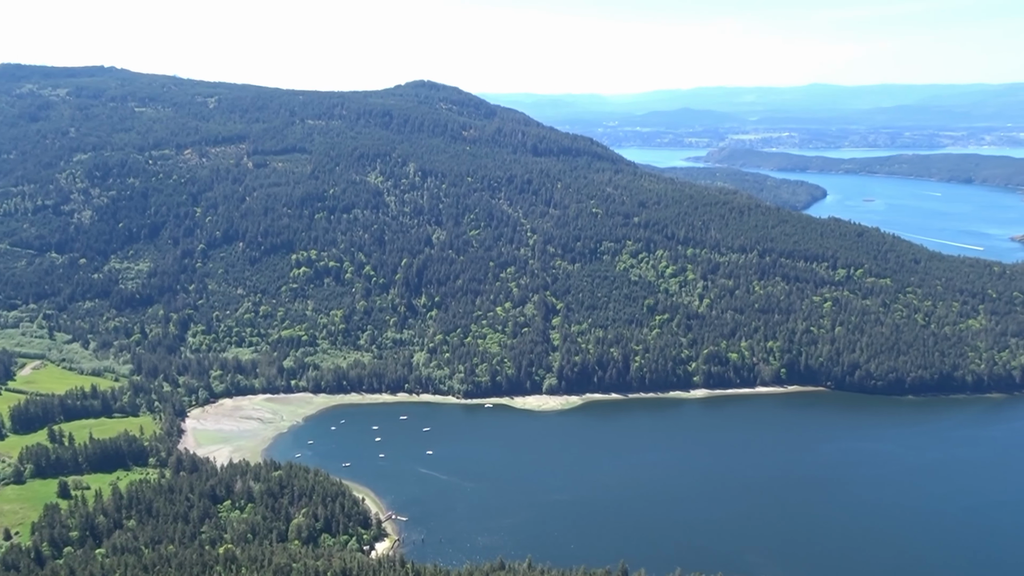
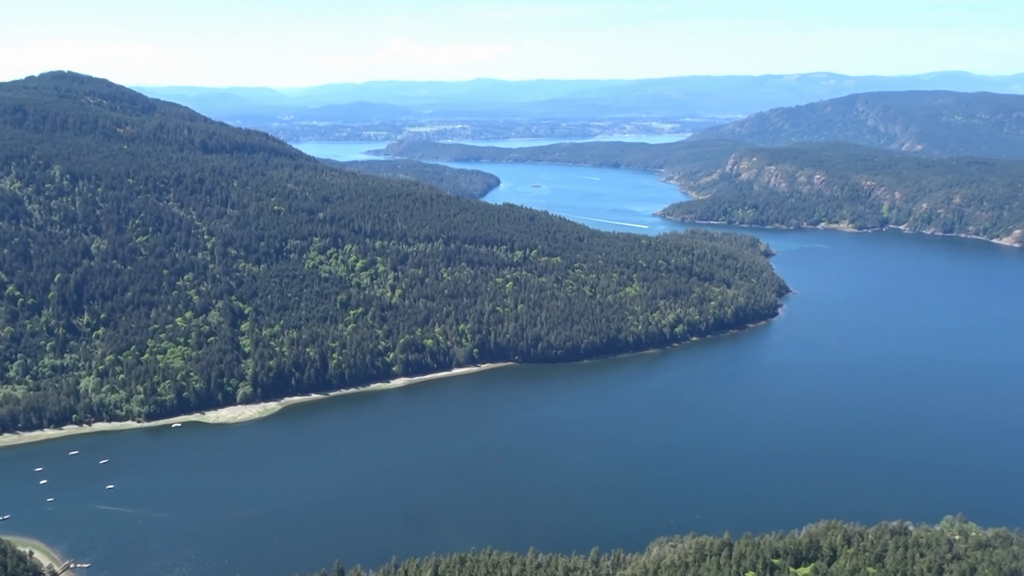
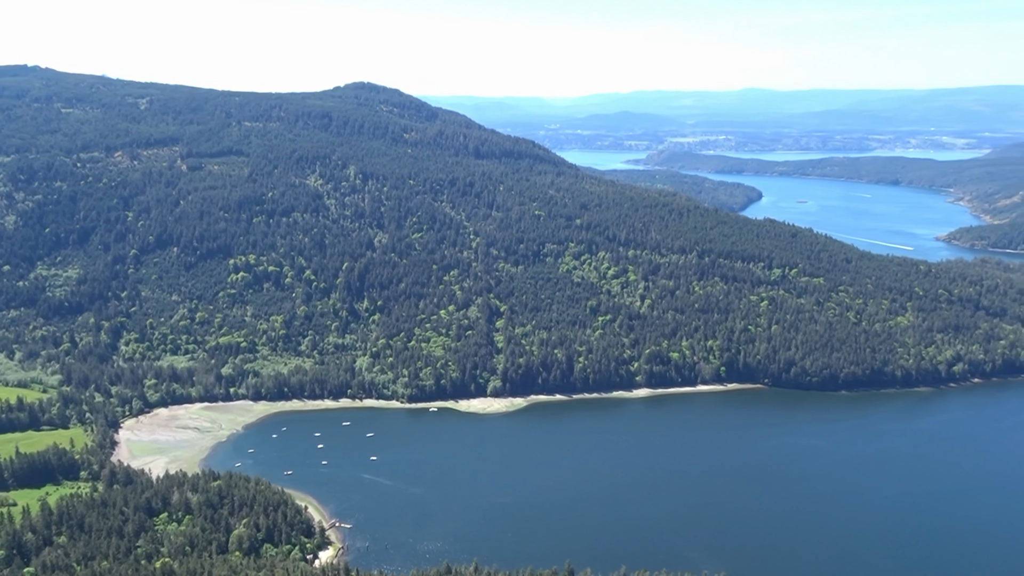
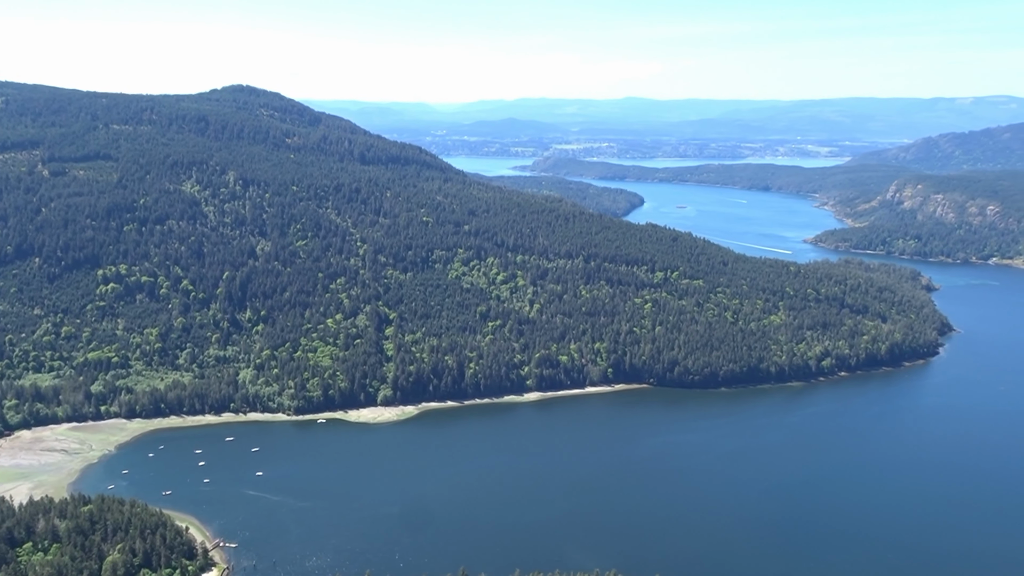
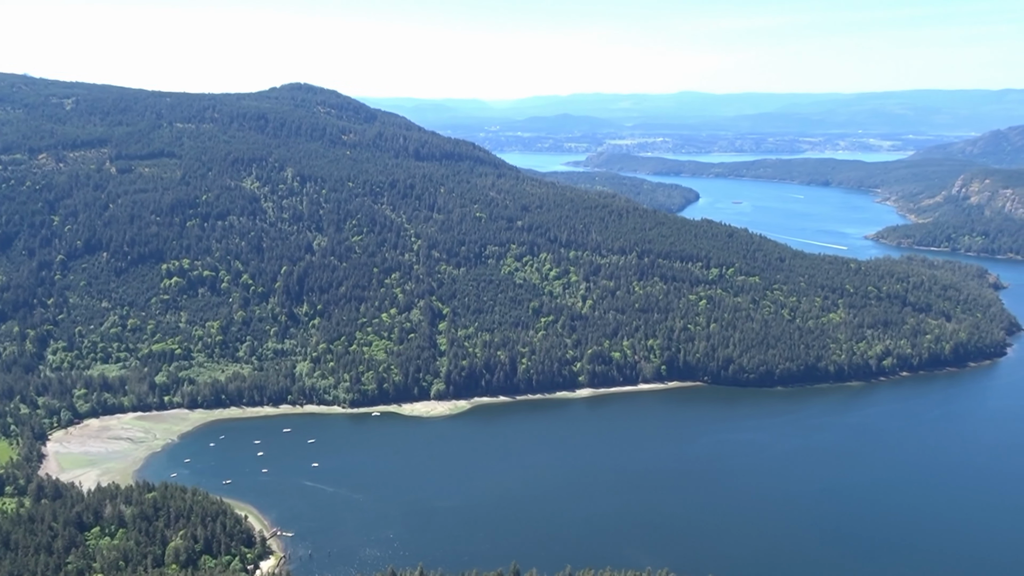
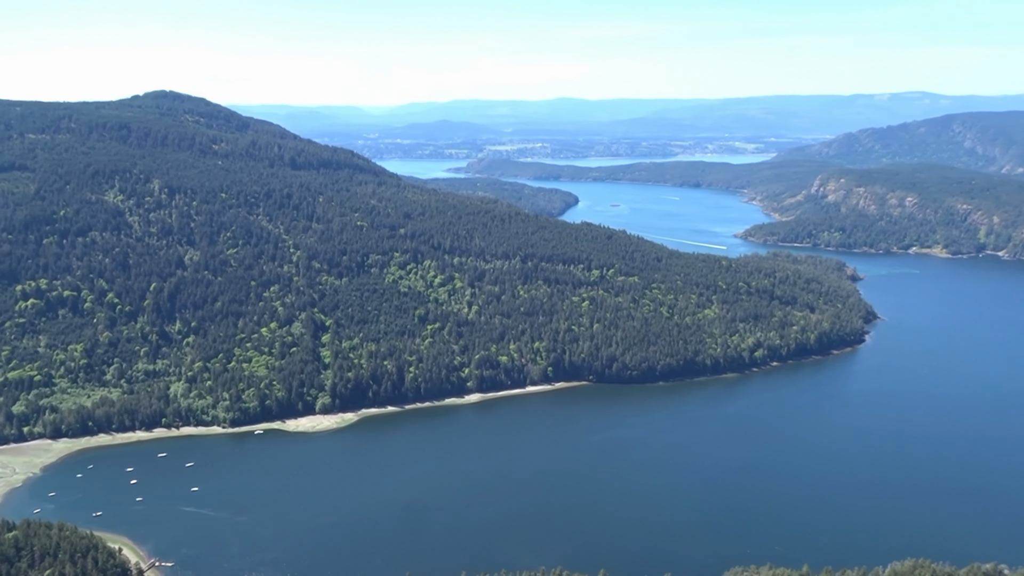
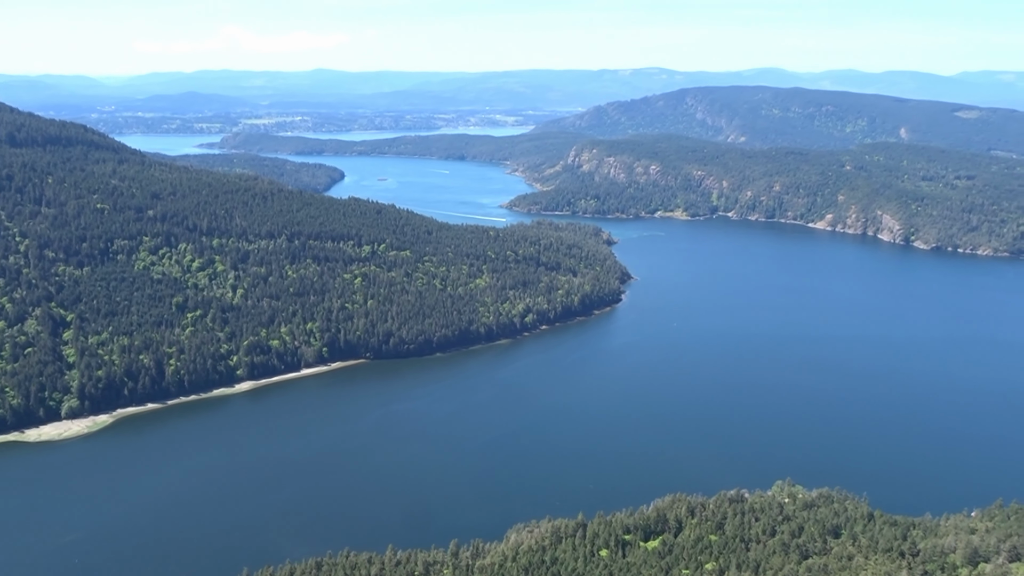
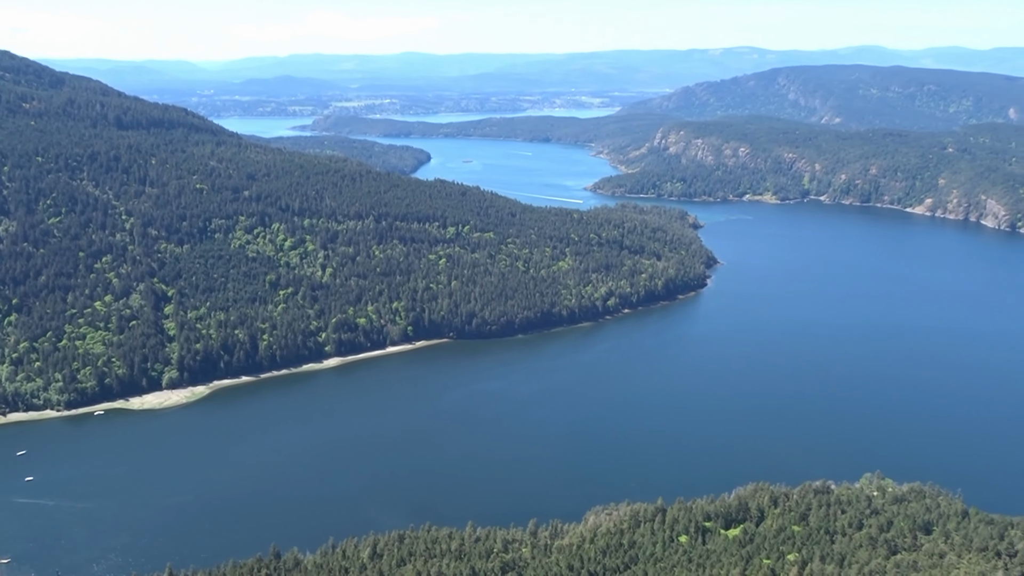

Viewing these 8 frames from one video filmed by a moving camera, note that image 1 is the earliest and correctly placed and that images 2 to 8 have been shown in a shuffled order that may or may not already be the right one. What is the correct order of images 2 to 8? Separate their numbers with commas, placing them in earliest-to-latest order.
3, 5, 4, 6, 2, 8, 7
